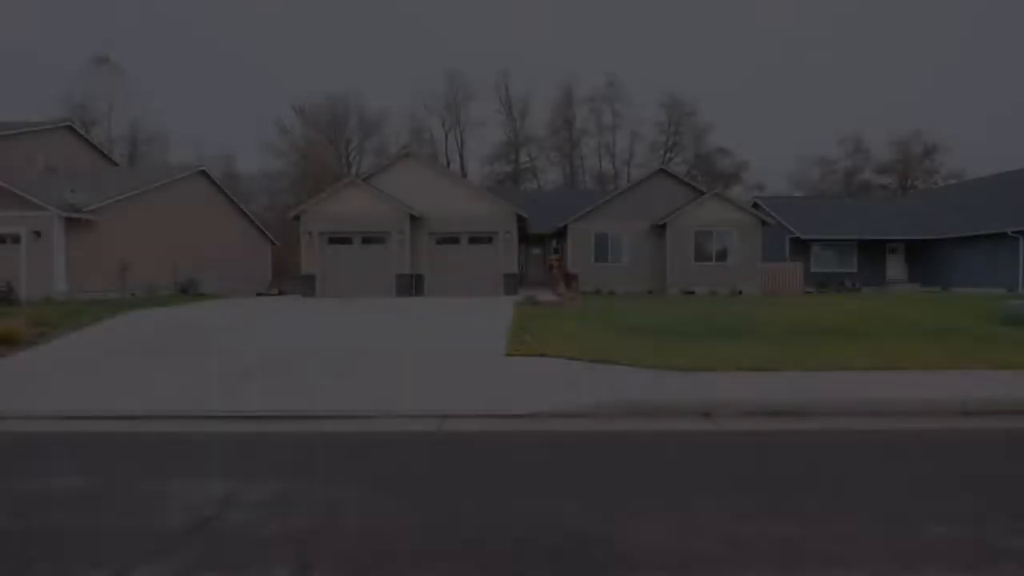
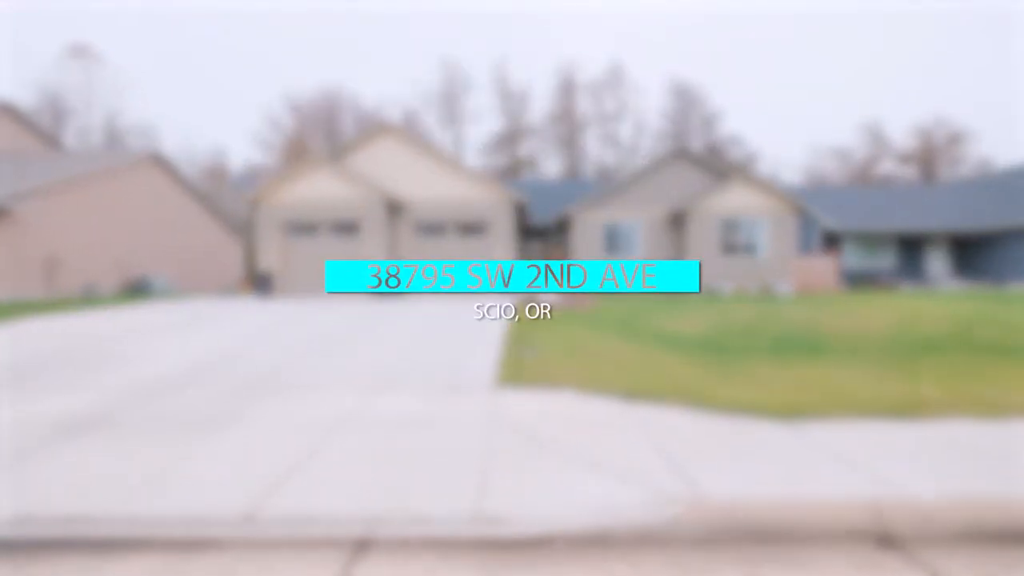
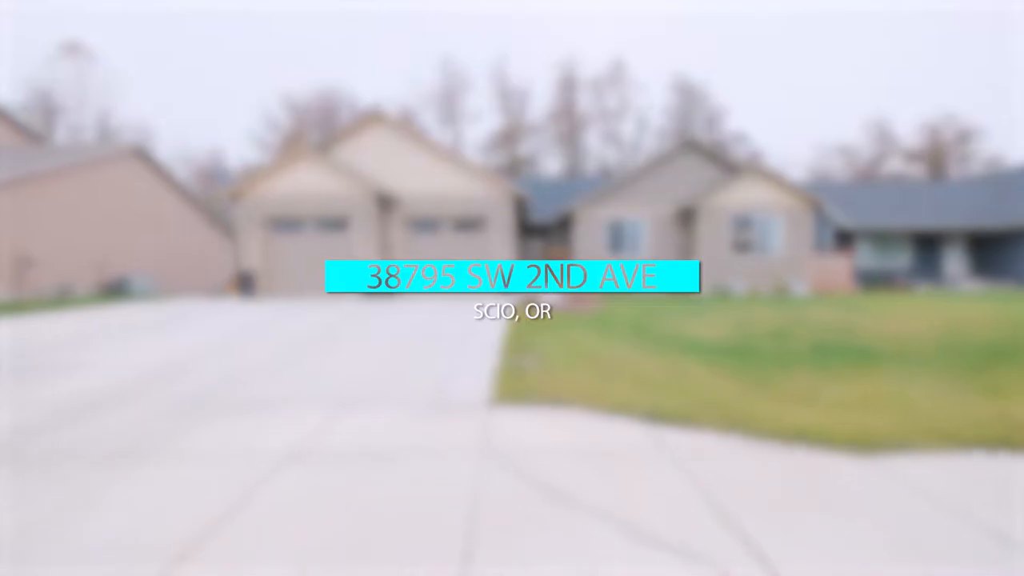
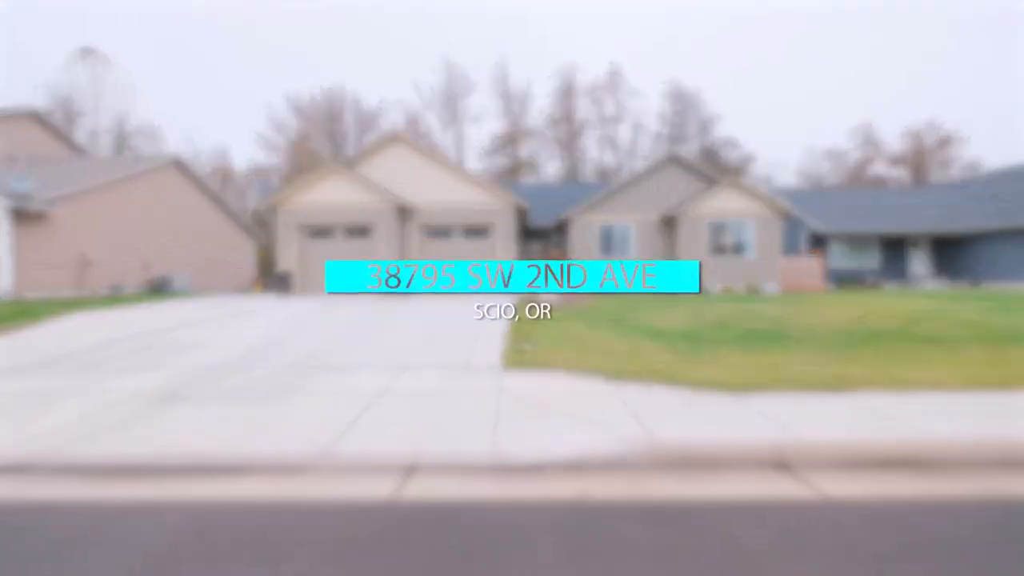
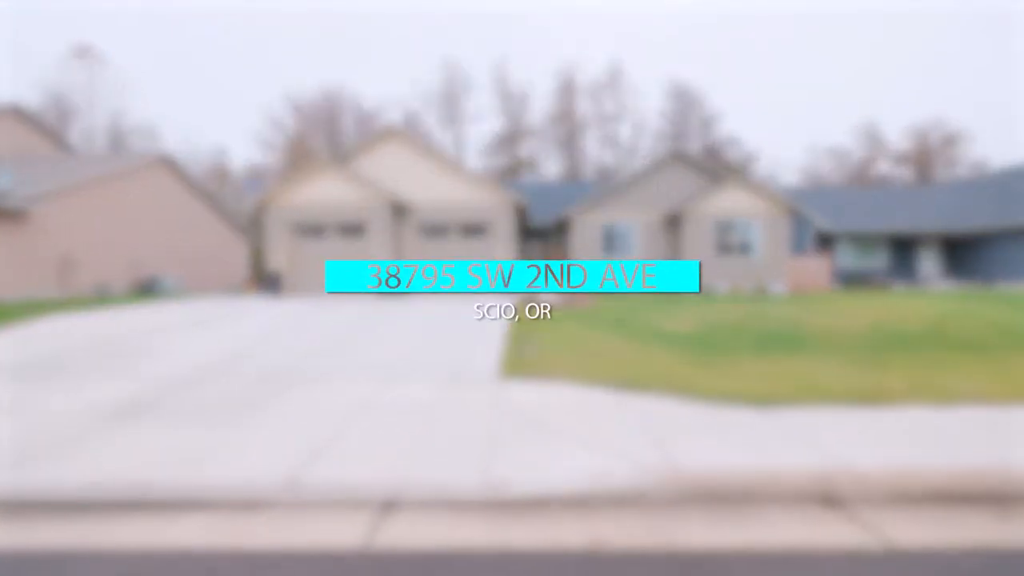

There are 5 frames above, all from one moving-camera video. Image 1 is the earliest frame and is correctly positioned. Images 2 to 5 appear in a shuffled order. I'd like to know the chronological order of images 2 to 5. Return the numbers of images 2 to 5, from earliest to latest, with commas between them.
4, 5, 2, 3
